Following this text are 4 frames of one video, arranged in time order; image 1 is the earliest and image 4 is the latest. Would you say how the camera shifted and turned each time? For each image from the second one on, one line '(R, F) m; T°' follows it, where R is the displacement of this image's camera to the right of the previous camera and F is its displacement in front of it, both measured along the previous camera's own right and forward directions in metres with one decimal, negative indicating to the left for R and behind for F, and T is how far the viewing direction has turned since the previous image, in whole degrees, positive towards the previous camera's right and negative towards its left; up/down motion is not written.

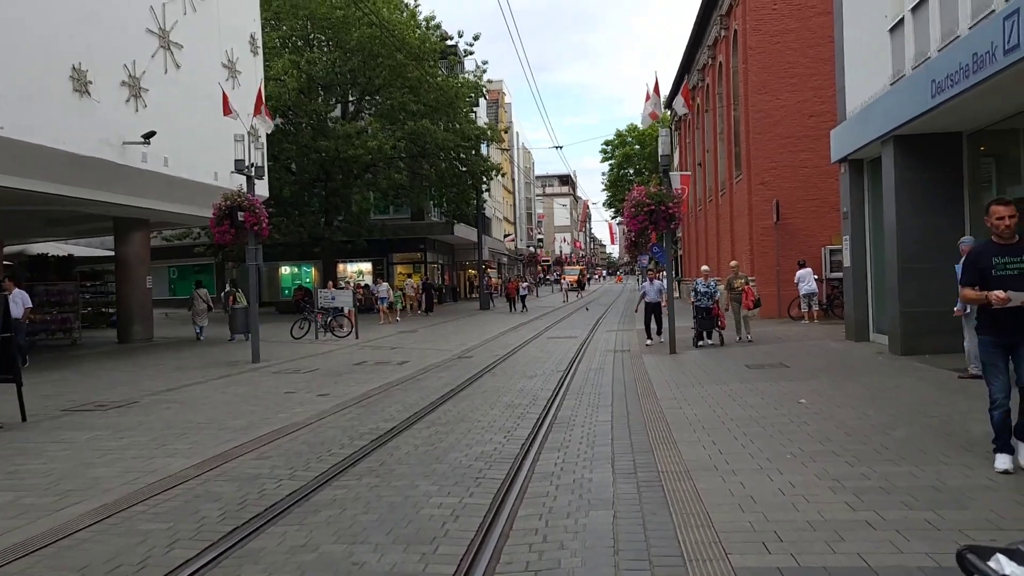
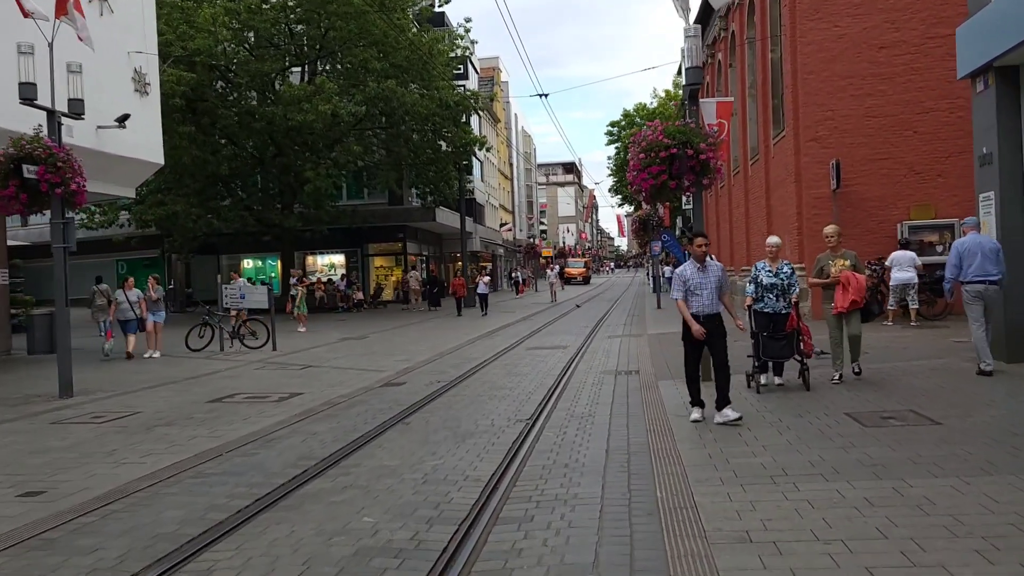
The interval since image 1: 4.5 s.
(+0.8, +5.8) m; -1°
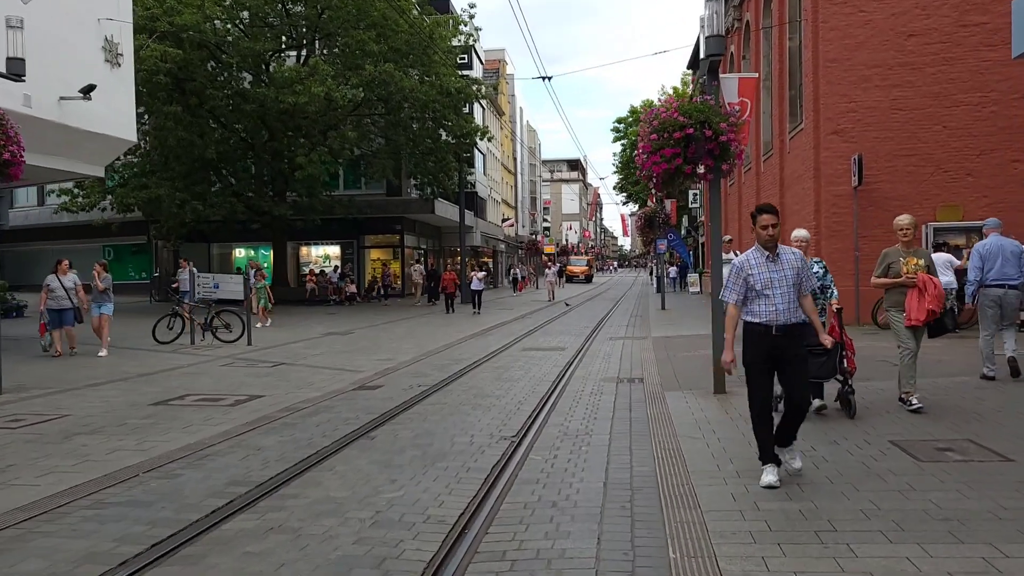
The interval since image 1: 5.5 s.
(+0.1, +1.2) m; 0°
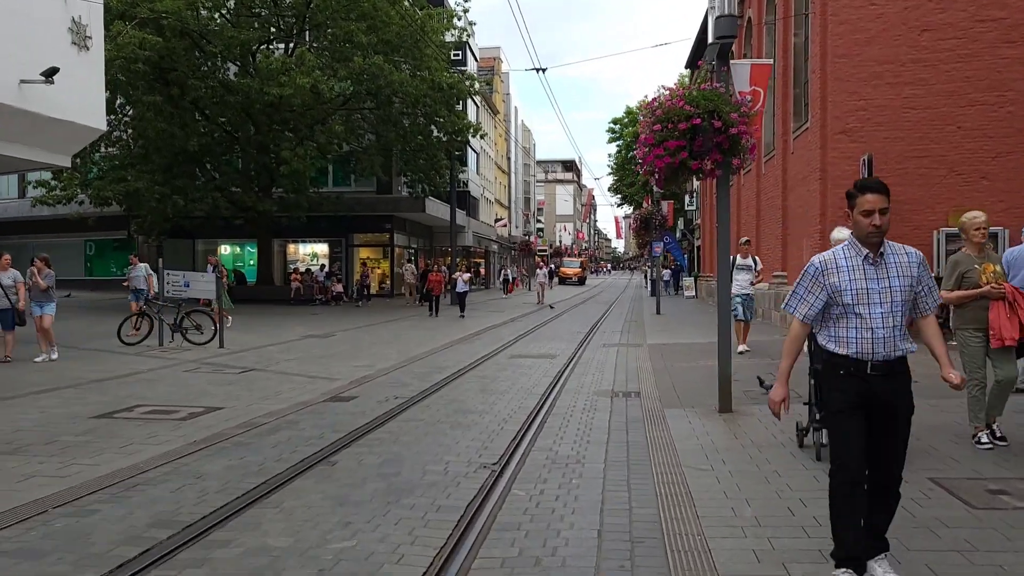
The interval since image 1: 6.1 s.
(+0.1, +0.9) m; 0°
